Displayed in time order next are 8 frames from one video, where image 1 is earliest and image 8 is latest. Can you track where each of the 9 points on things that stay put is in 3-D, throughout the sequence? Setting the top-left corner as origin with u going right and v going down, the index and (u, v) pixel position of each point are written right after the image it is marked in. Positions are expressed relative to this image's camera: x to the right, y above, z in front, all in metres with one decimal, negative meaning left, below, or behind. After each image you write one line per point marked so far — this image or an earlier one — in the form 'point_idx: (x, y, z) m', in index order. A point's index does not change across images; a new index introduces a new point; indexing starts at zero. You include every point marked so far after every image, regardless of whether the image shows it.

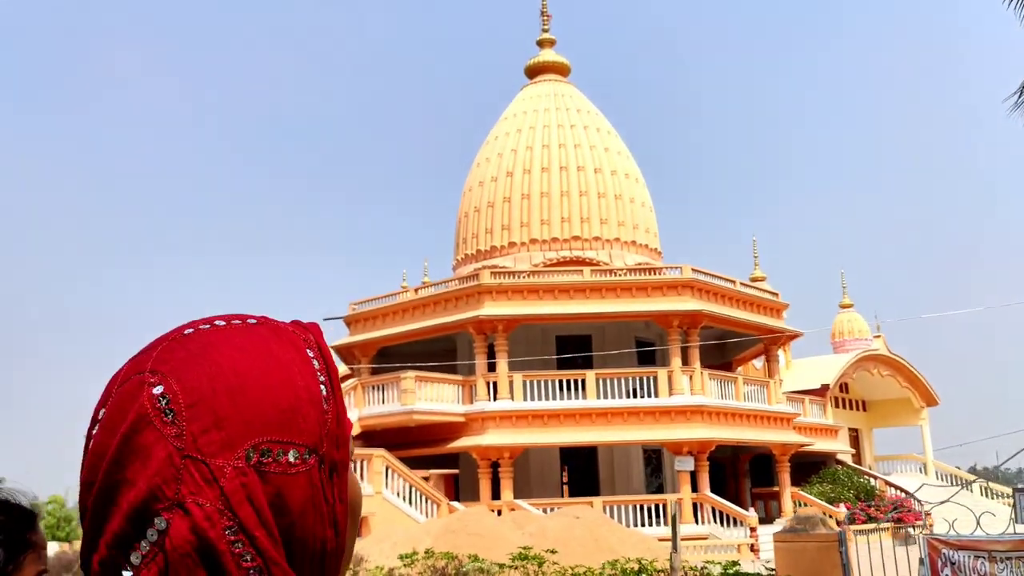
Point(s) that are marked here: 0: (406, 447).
0: (-2.2, -3.3, +17.9) m
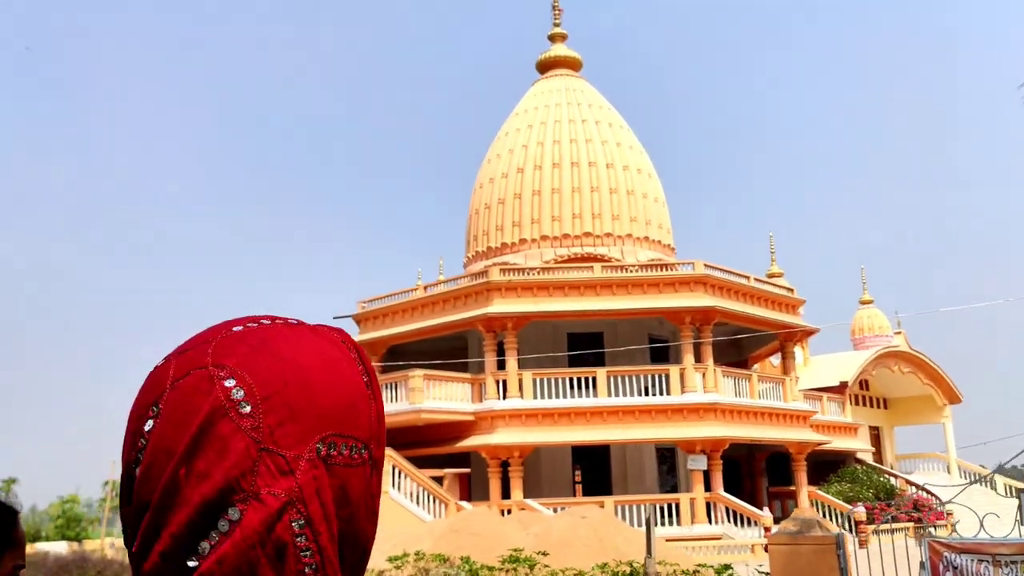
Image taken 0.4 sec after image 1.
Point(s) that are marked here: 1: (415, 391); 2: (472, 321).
0: (-2.0, -3.2, +17.7) m
1: (-1.8, -1.9, +16.5) m
2: (-0.8, -0.7, +17.7) m
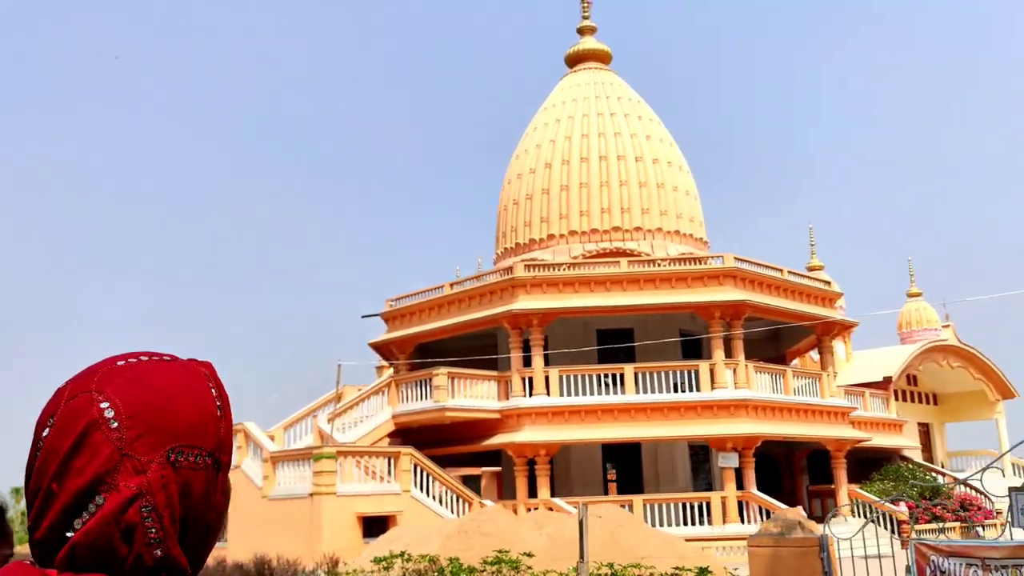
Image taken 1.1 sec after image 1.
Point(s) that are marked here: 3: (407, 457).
0: (-1.4, -3.2, +17.6) m
1: (-1.4, -1.9, +16.4) m
2: (-0.3, -0.6, +17.6) m
3: (-1.7, -2.7, +14.0) m
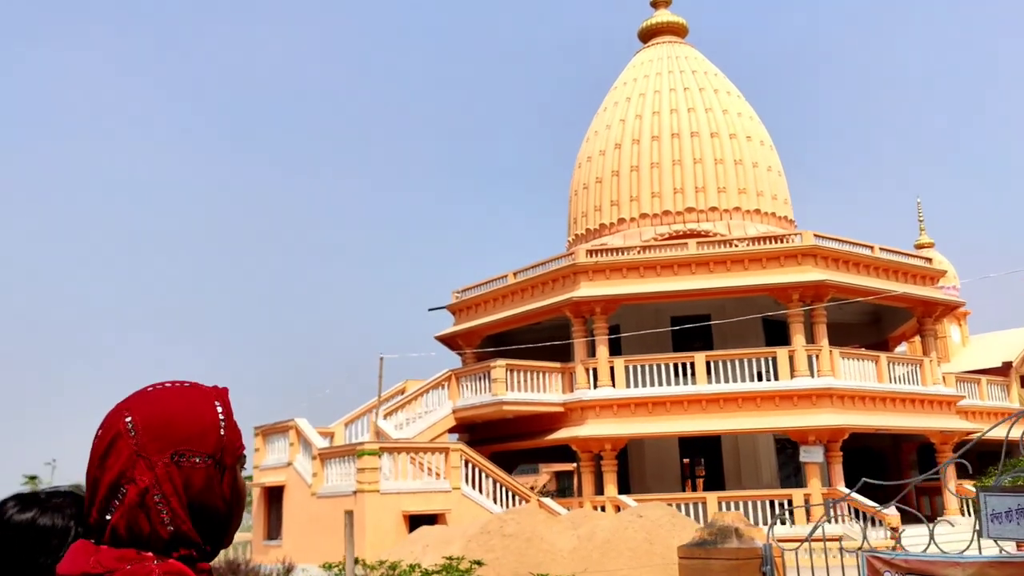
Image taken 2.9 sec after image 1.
0: (-0.1, -3.0, +17.0) m
1: (-0.3, -1.7, +15.7) m
2: (+0.9, -0.4, +16.8) m
3: (-0.8, -2.6, +13.5) m
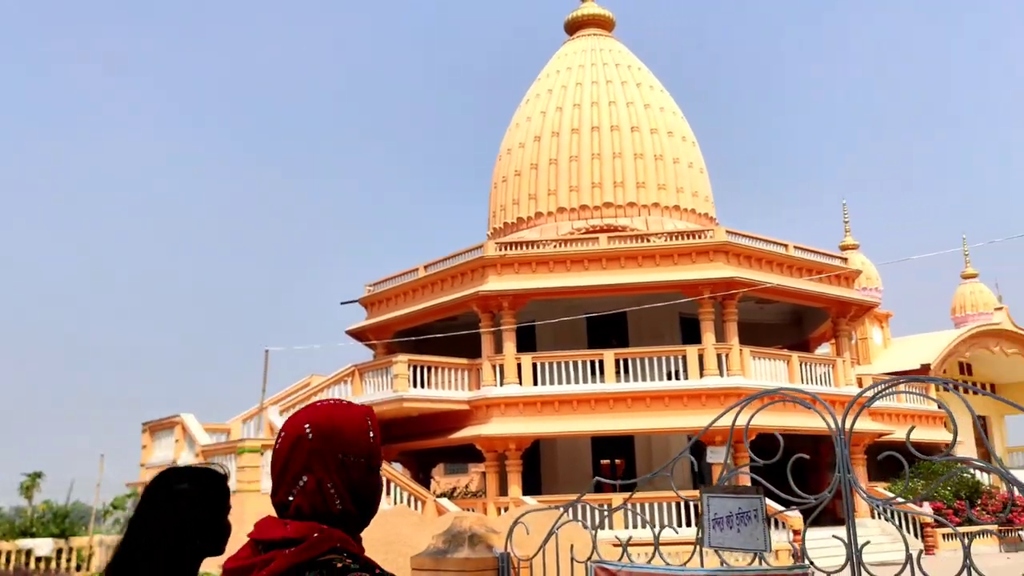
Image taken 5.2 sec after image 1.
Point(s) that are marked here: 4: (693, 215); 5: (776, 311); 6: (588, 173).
0: (-1.9, -2.8, +16.4) m
1: (-2.0, -1.6, +15.1) m
2: (-0.8, -0.3, +16.3) m
3: (-2.4, -2.4, +12.8) m
4: (+4.1, +1.7, +19.7) m
5: (+6.0, -0.5, +19.8) m
6: (+1.7, +2.6, +19.3) m
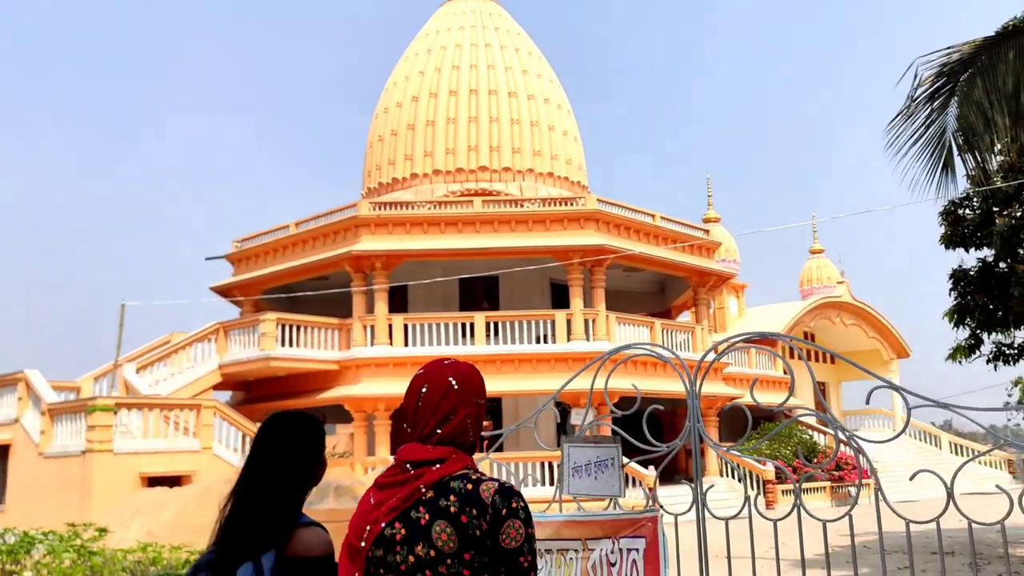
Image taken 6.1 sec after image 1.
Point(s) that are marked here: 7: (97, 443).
0: (-4.3, -2.0, +16.1) m
1: (-4.2, -0.8, +14.8) m
2: (-3.2, +0.5, +16.0) m
3: (-4.4, -1.8, +12.5) m
4: (+1.3, +2.4, +20.1) m
5: (+3.0, +0.2, +20.5) m
6: (-1.0, +3.4, +19.3) m
7: (-5.5, -2.0, +11.5) m
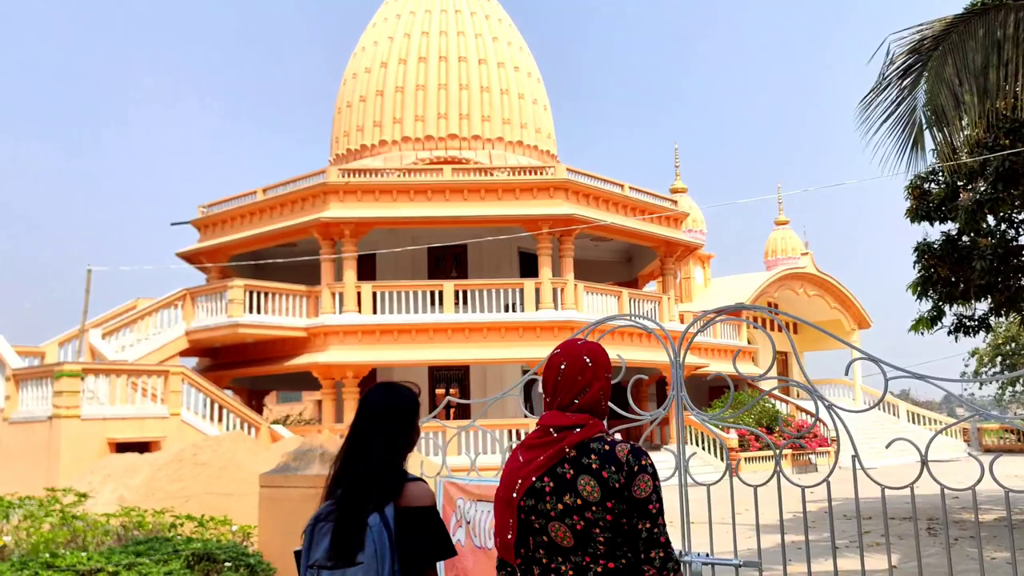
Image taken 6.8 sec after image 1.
0: (-4.9, -1.4, +16.1) m
1: (-4.7, -0.2, +14.7) m
2: (-3.7, +1.1, +15.9) m
3: (-4.8, -1.3, +12.5) m
4: (+0.6, +3.2, +20.1) m
5: (+2.3, +0.9, +20.6) m
6: (-1.7, +4.1, +19.1) m
7: (-5.9, -1.6, +11.4) m
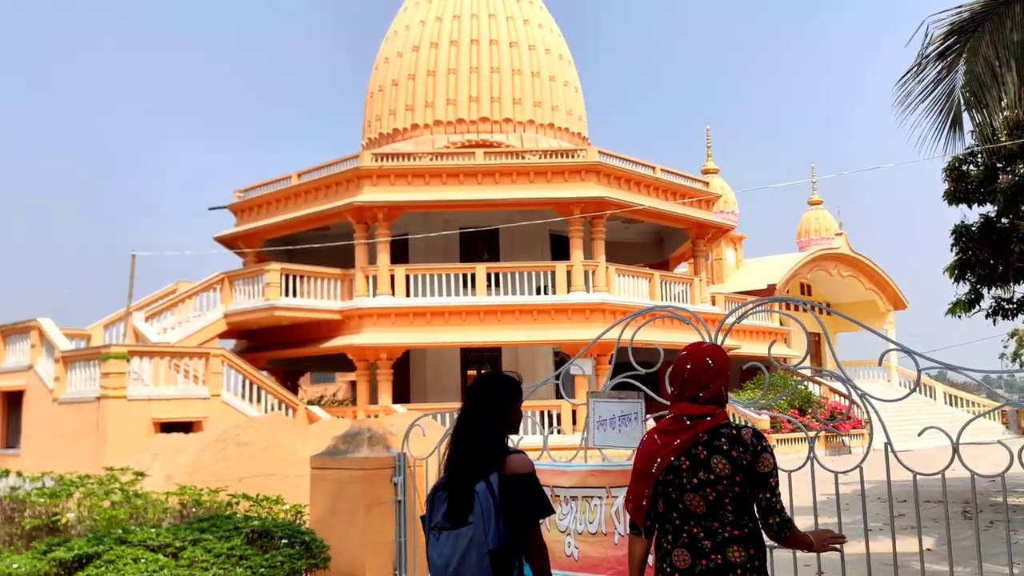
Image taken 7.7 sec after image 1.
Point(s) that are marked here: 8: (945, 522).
0: (-4.3, -1.1, +16.4) m
1: (-4.2, 0.0, +15.0) m
2: (-3.2, +1.4, +16.2) m
3: (-4.3, -1.1, +12.8) m
4: (+1.3, +3.6, +20.1) m
5: (+3.0, +1.4, +20.7) m
6: (-1.0, +4.5, +19.2) m
7: (-5.4, -1.4, +11.8) m
8: (+4.4, -2.4, +8.9) m
